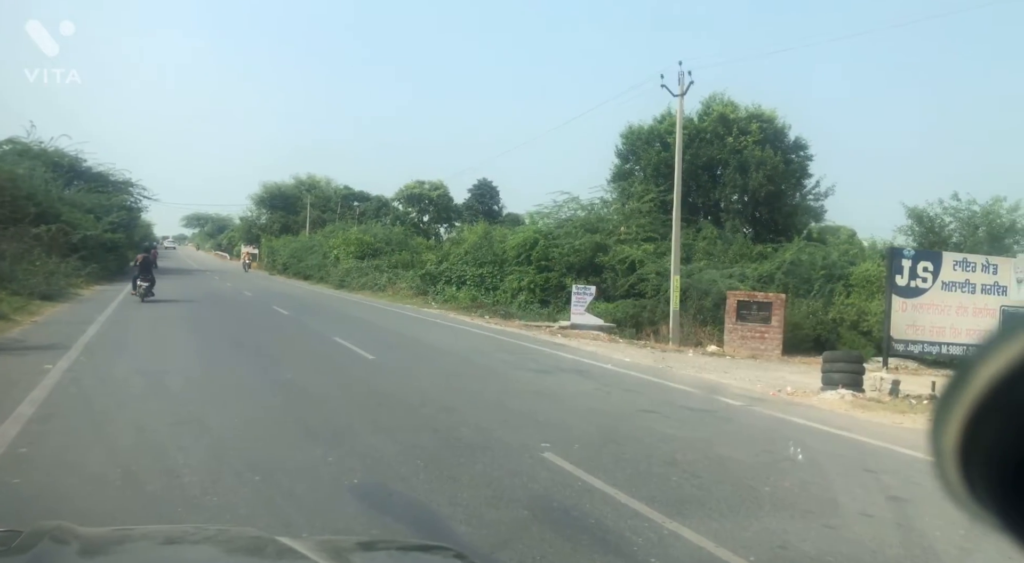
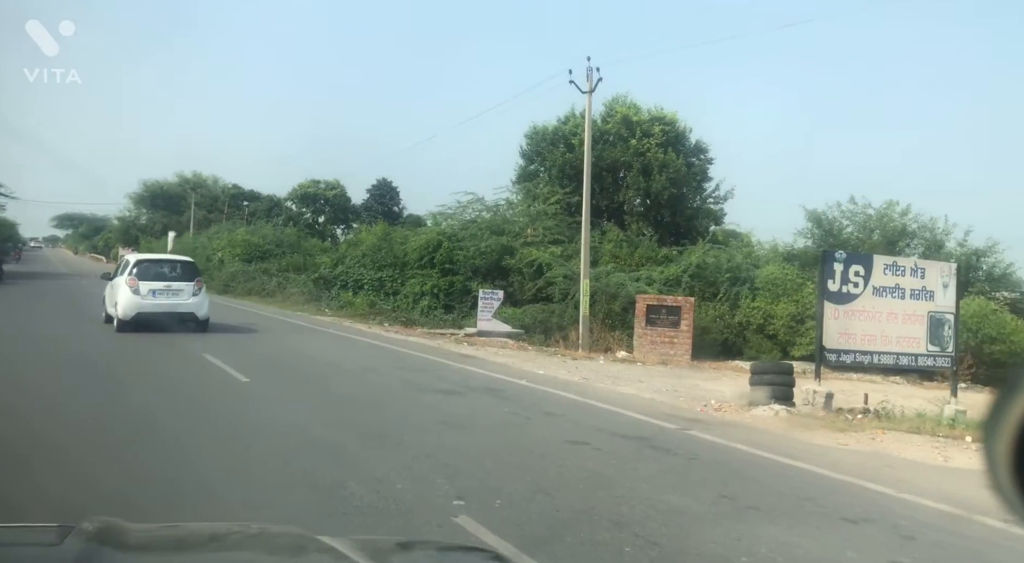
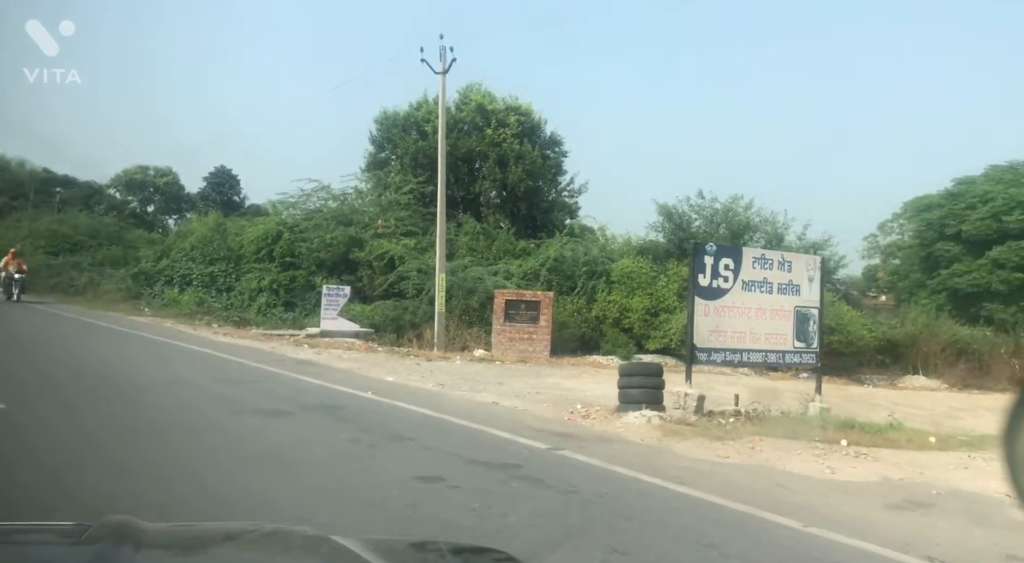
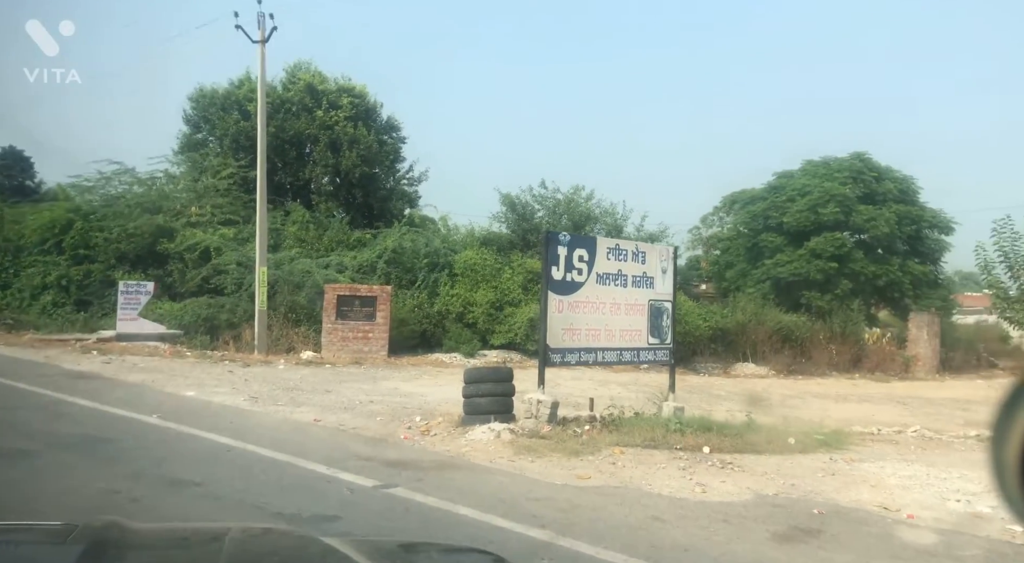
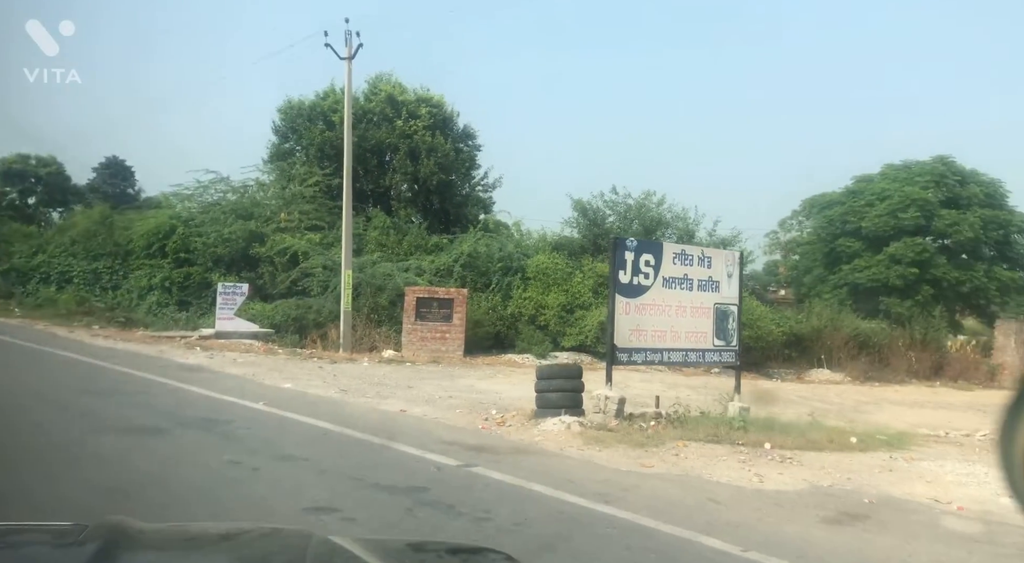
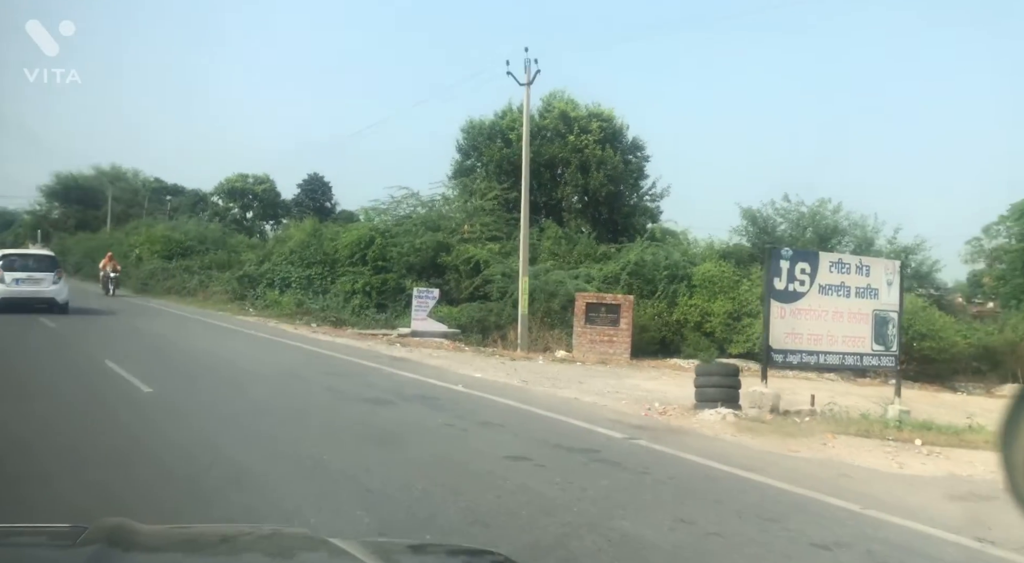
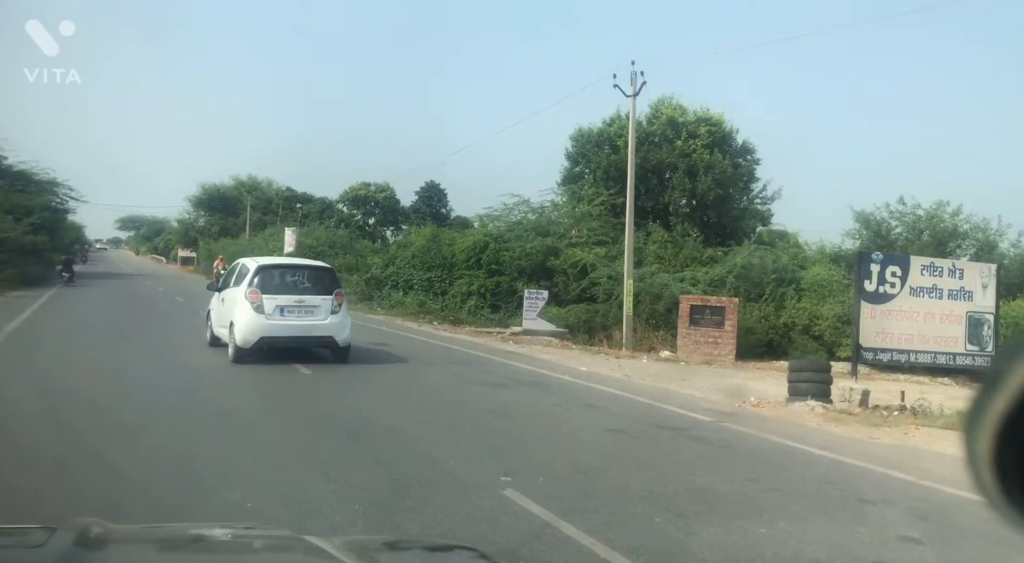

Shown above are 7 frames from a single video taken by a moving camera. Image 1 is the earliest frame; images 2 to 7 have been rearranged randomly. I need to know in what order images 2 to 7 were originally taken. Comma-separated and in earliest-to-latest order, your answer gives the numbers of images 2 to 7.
7, 2, 6, 3, 5, 4
